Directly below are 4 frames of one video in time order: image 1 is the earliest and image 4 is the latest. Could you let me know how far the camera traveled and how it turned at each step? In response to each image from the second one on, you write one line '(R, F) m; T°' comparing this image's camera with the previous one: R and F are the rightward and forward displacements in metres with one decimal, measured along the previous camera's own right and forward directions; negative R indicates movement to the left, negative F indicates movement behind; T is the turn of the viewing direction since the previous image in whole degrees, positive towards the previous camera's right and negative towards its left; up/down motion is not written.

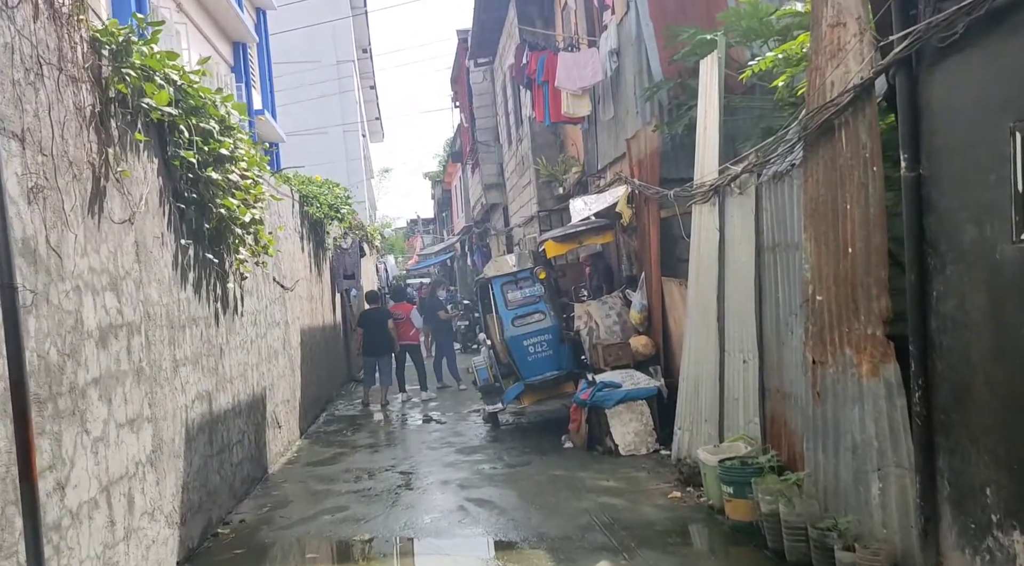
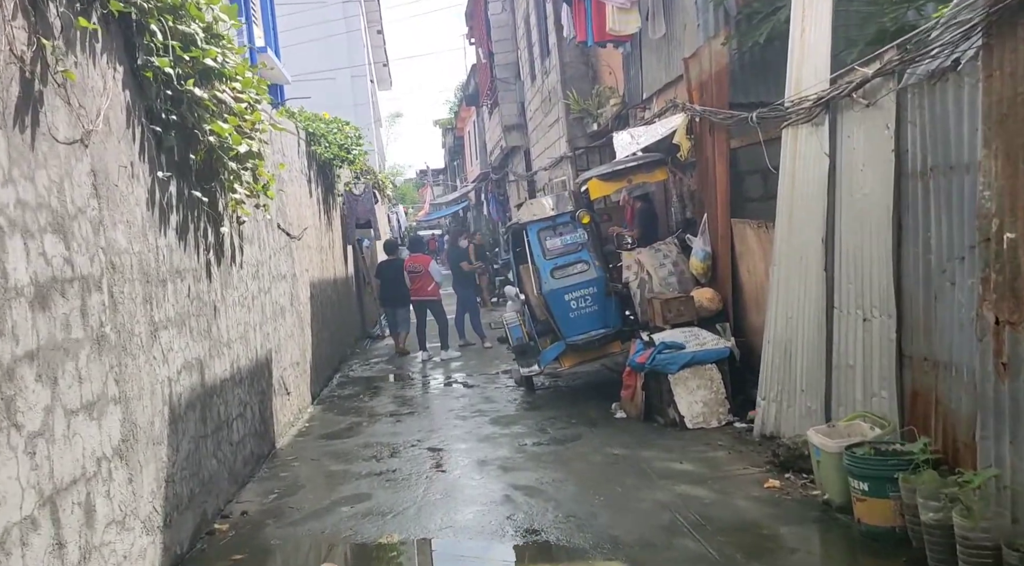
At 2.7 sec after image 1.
(-0.3, +1.2) m; -1°
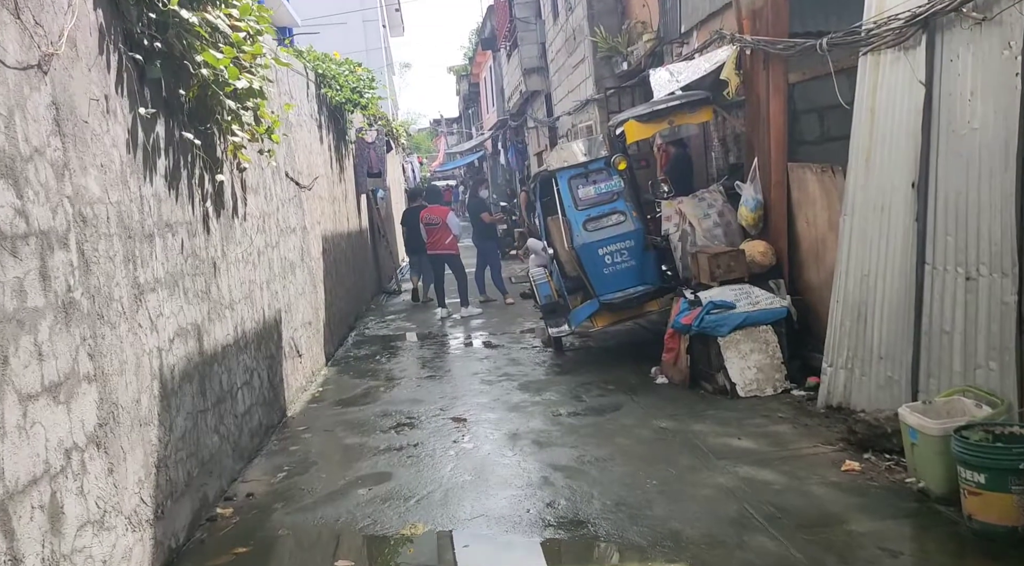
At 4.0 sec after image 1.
(-0.1, +0.7) m; -1°
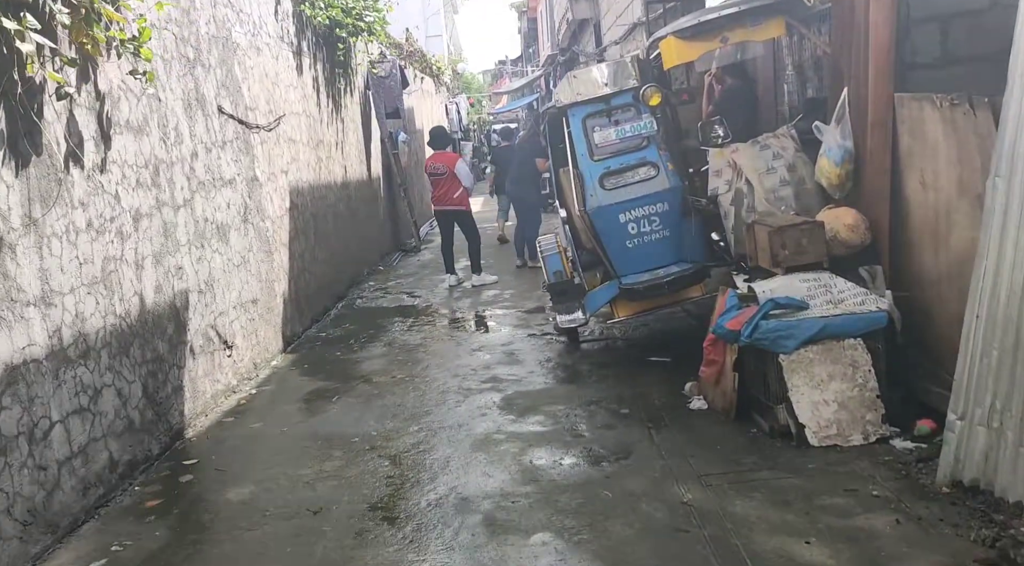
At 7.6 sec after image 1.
(+0.5, +2.0) m; -4°
